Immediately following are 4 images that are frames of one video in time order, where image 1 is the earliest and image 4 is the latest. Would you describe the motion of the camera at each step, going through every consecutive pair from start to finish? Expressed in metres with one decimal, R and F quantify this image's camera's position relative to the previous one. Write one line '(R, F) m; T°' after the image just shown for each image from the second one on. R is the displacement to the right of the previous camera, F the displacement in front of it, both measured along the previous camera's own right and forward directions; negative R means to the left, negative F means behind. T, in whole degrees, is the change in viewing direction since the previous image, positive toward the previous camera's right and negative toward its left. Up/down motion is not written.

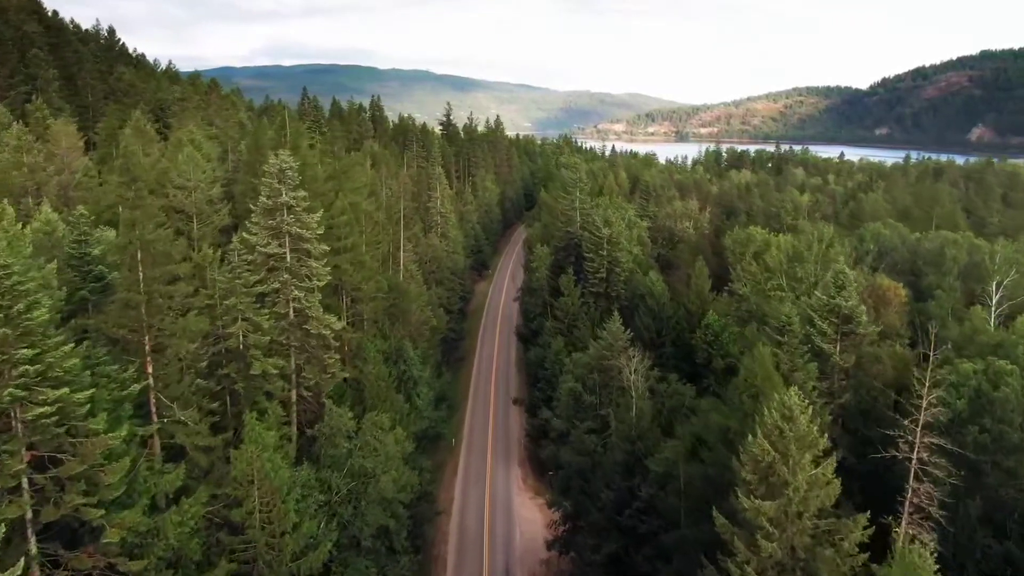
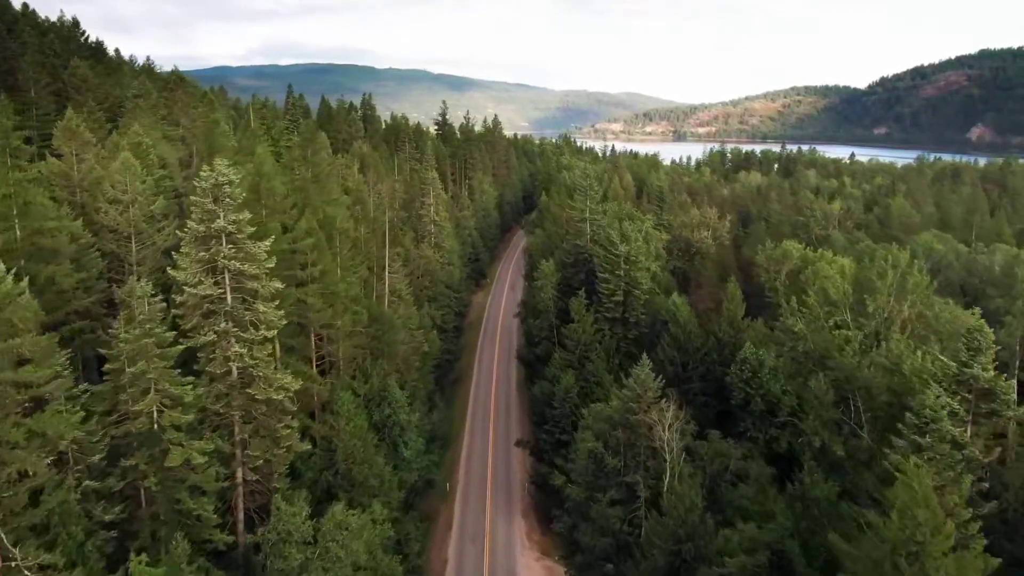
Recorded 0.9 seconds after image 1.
(-0.4, +8.1) m; 0°
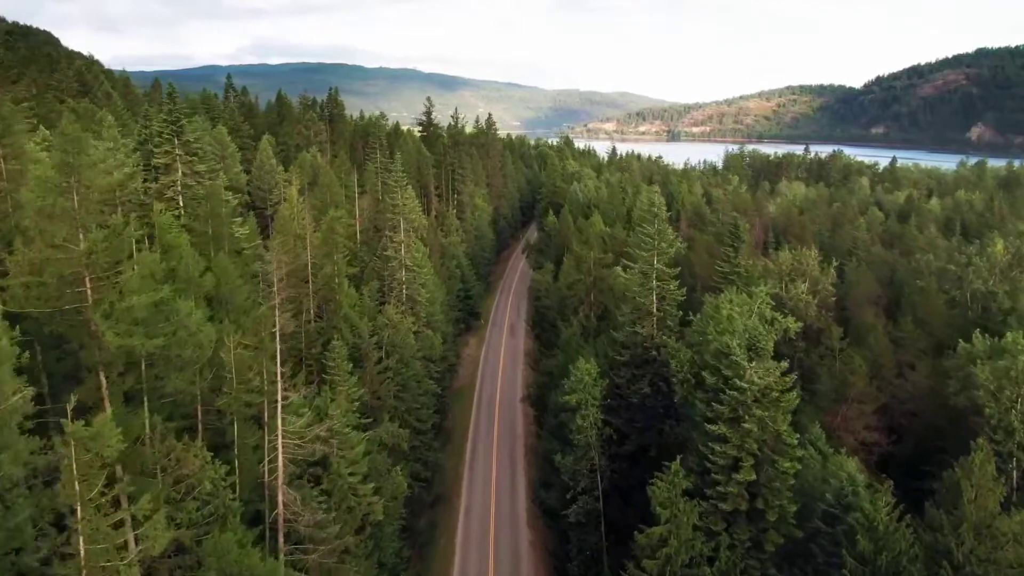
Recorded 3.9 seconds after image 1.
(-1.2, +26.1) m; +1°
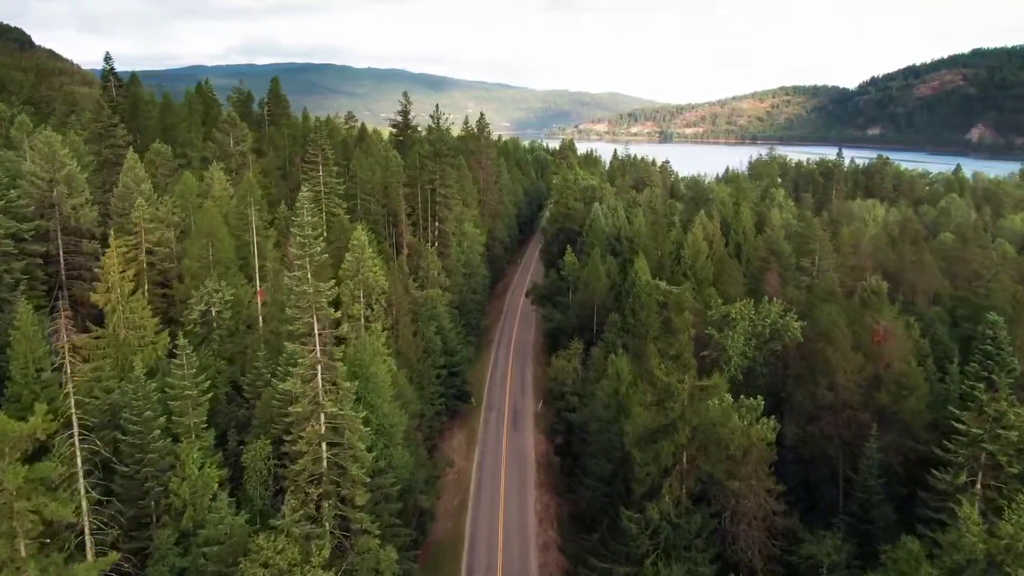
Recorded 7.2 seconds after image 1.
(-1.4, +29.5) m; +1°
